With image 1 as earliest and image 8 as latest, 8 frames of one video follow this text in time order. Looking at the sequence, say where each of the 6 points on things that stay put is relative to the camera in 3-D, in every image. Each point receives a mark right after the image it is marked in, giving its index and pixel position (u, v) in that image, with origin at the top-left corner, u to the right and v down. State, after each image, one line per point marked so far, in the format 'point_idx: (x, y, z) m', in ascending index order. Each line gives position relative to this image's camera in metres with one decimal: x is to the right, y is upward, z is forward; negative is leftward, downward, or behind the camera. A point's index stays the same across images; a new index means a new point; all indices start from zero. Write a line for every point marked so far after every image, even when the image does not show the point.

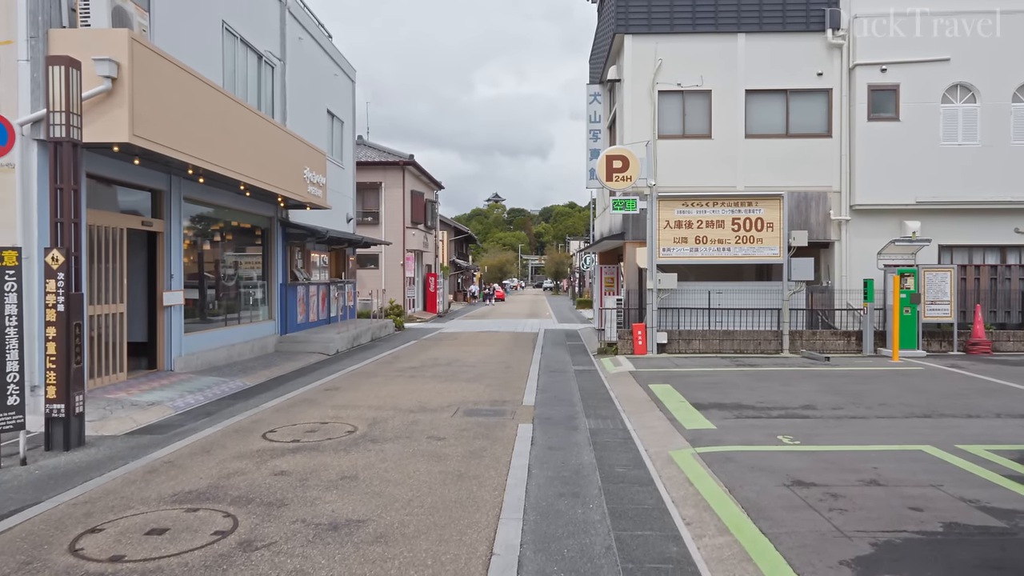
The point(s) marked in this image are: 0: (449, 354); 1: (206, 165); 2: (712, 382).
0: (-1.5, -1.6, +16.9) m
1: (-5.1, +2.1, +12.0) m
2: (+3.3, -1.6, +11.8) m
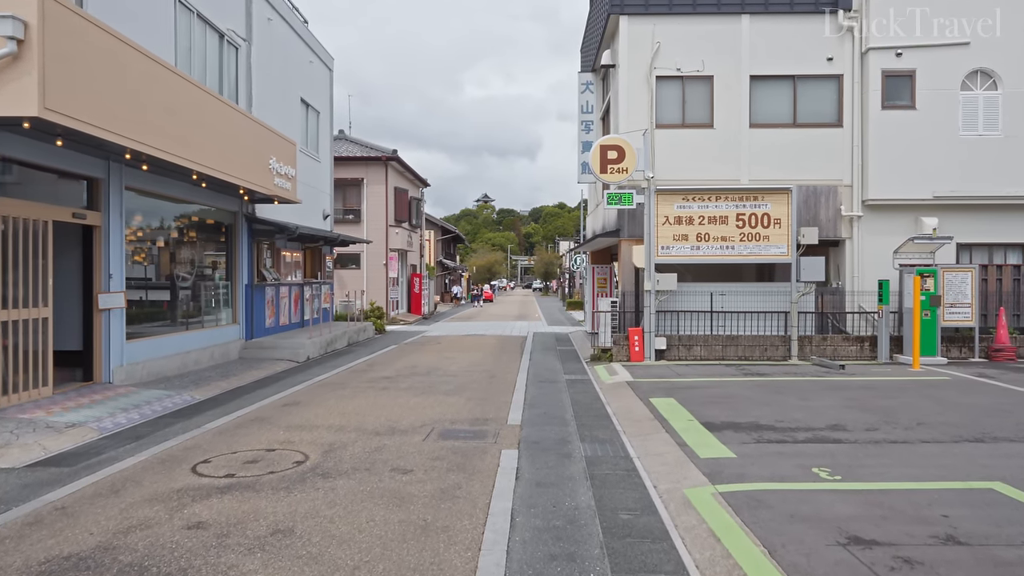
0: (-1.8, -1.6, +15.5) m
1: (-5.4, +2.0, +10.6) m
2: (+3.0, -1.6, +10.5) m
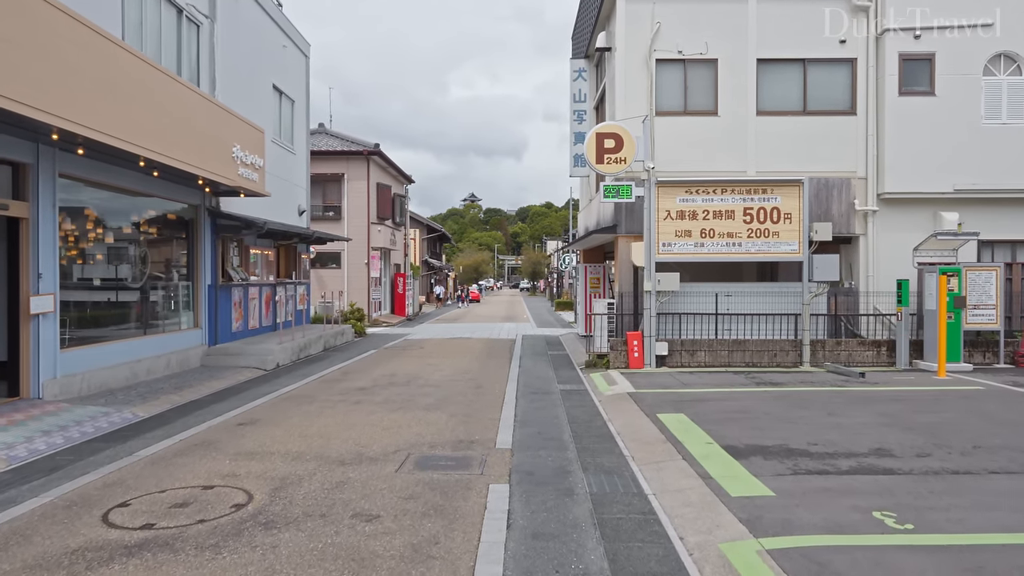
0: (-2.0, -1.6, +14.2) m
1: (-5.5, +2.0, +9.2) m
2: (+2.9, -1.6, +9.3) m
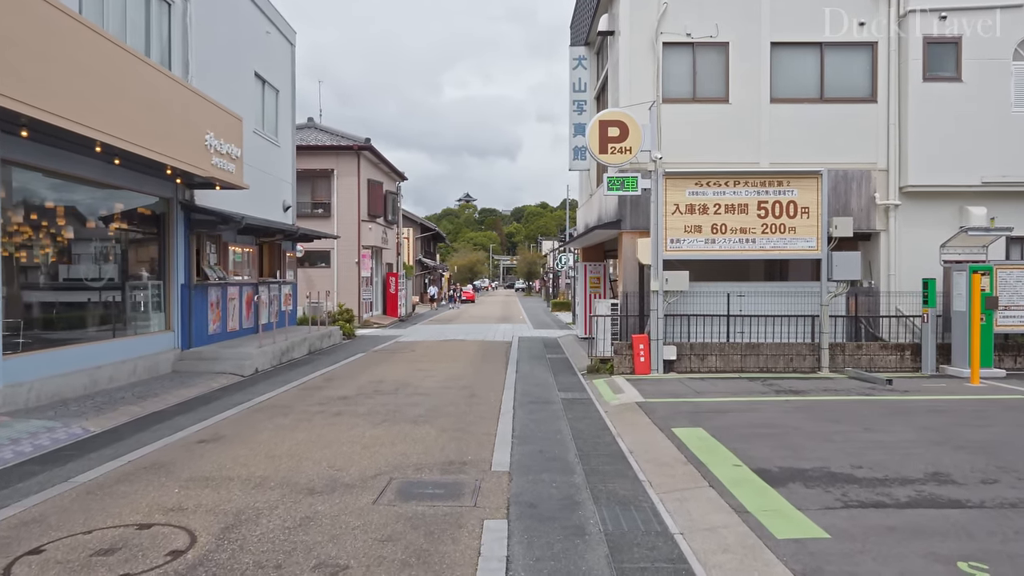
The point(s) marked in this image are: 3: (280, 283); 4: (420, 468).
0: (-2.1, -1.6, +13.1) m
1: (-5.6, +2.0, +8.1) m
2: (+2.9, -1.6, +8.3) m
3: (-6.2, +0.1, +19.3) m
4: (-0.9, -1.7, +6.7) m
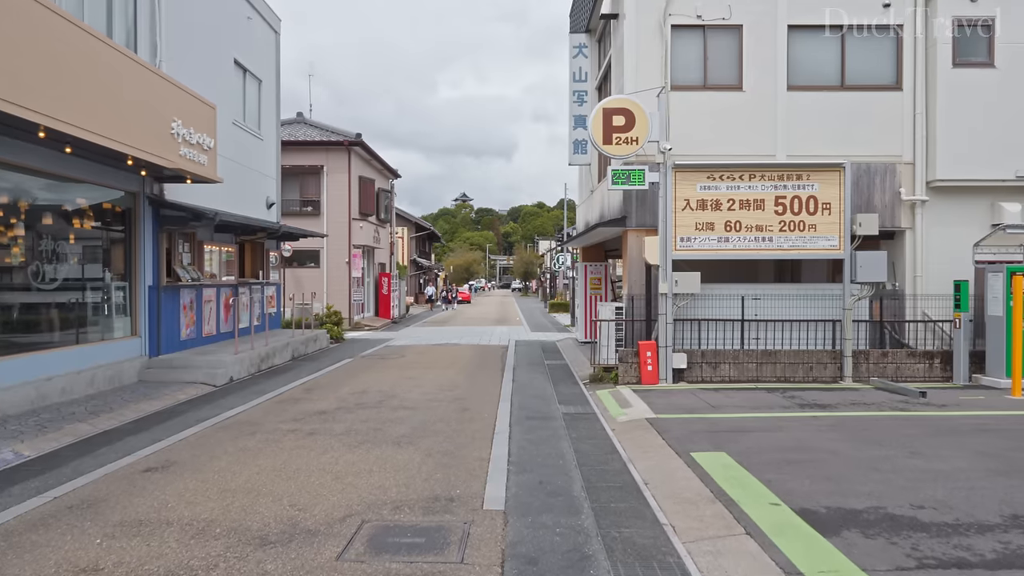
0: (-2.1, -1.6, +12.1) m
1: (-5.6, +2.0, +7.1) m
2: (+2.8, -1.6, +7.3) m
3: (-6.3, +0.1, +18.2) m
4: (-0.9, -1.7, +5.7) m
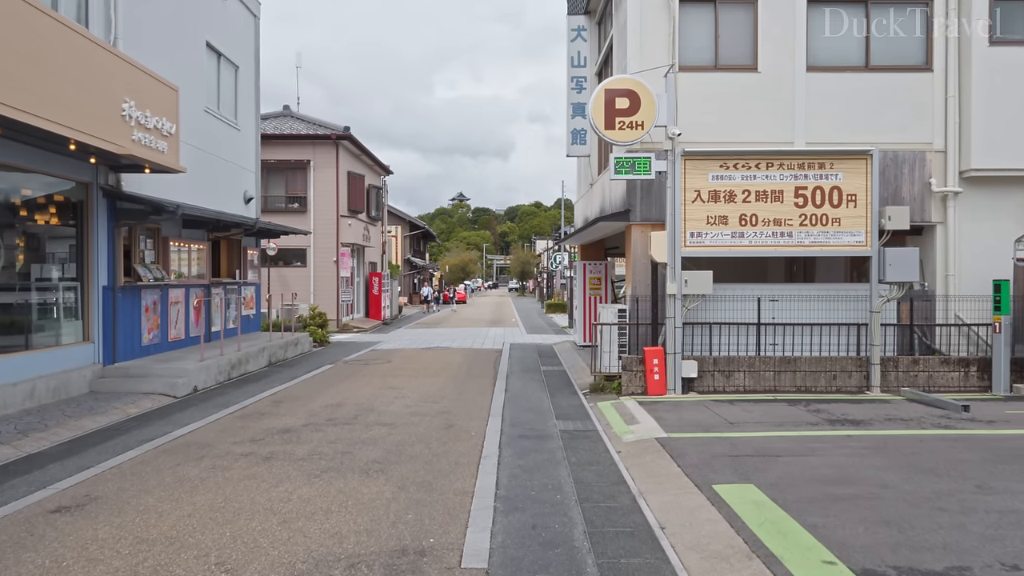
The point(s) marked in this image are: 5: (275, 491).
0: (-2.3, -1.7, +10.9) m
1: (-5.7, +2.0, +5.9) m
2: (+2.7, -1.6, +6.1) m
3: (-6.5, +0.1, +17.0) m
4: (-1.0, -1.7, +4.5) m
5: (-2.0, -1.7, +6.0) m
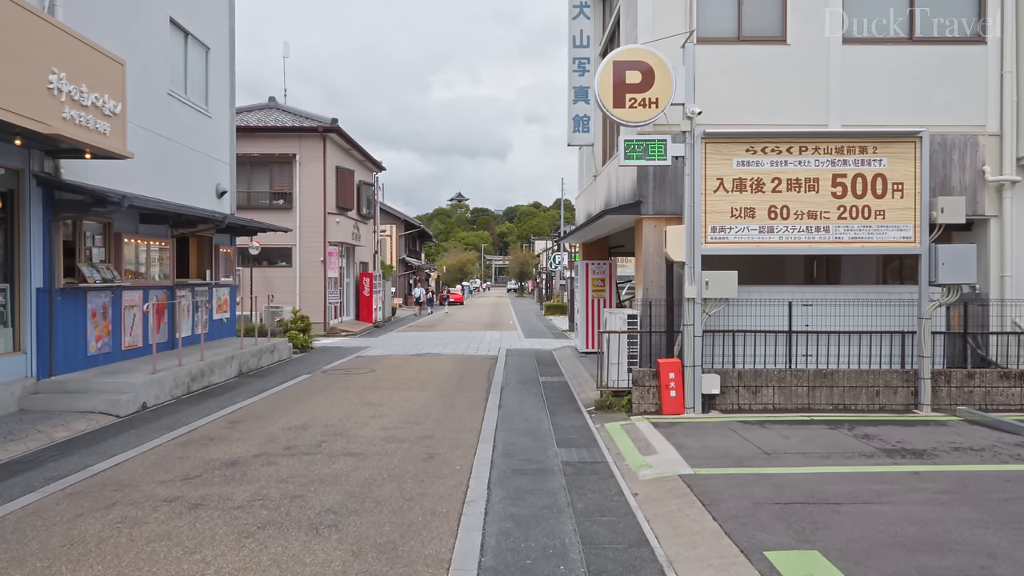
0: (-2.3, -1.7, +9.4) m
1: (-5.8, +2.0, +4.4) m
2: (+2.6, -1.7, +4.7) m
3: (-6.6, 0.0, +15.6) m
4: (-1.1, -1.8, +3.0) m
5: (-2.1, -1.7, +4.6) m
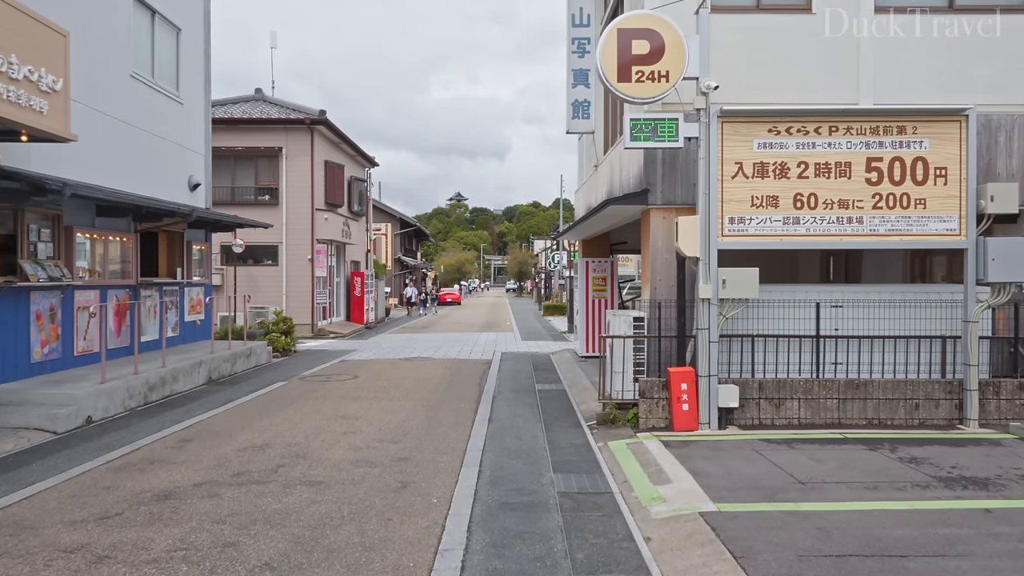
0: (-2.4, -1.7, +8.3) m
1: (-5.9, +2.0, +3.3) m
2: (+2.5, -1.7, +3.5) m
3: (-6.7, +0.1, +14.4) m
4: (-1.2, -1.8, +1.9) m
5: (-2.2, -1.7, +3.5) m
